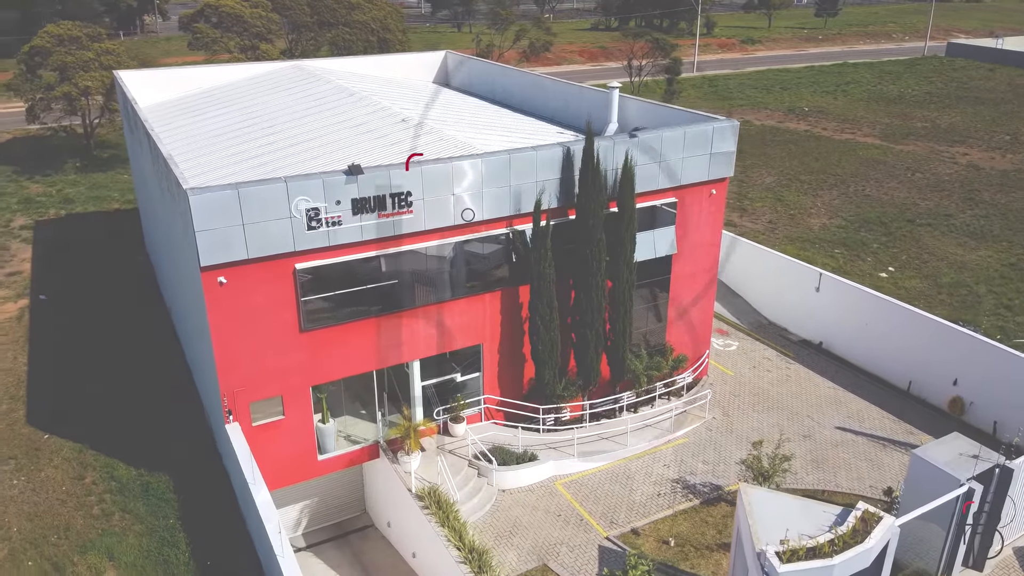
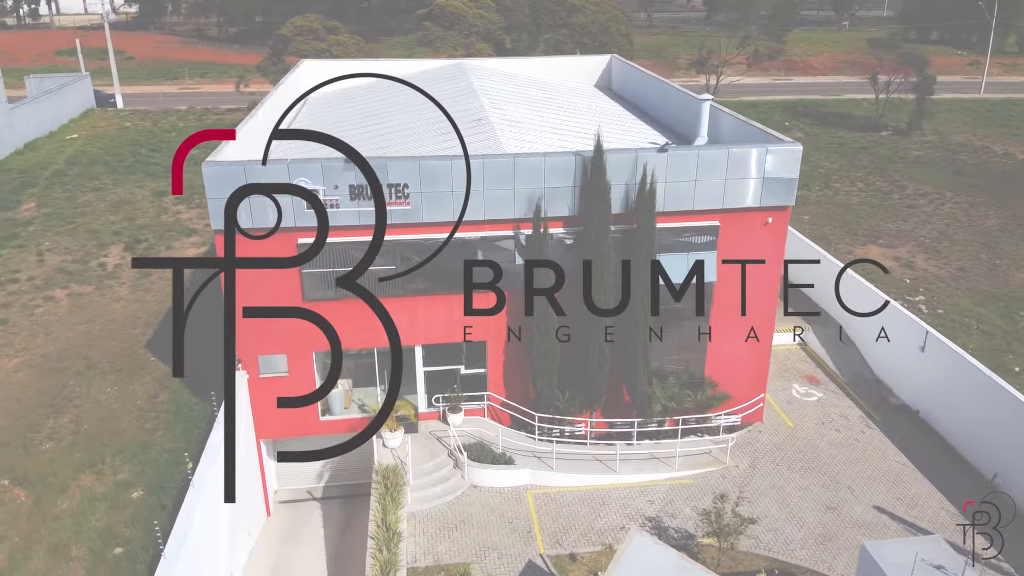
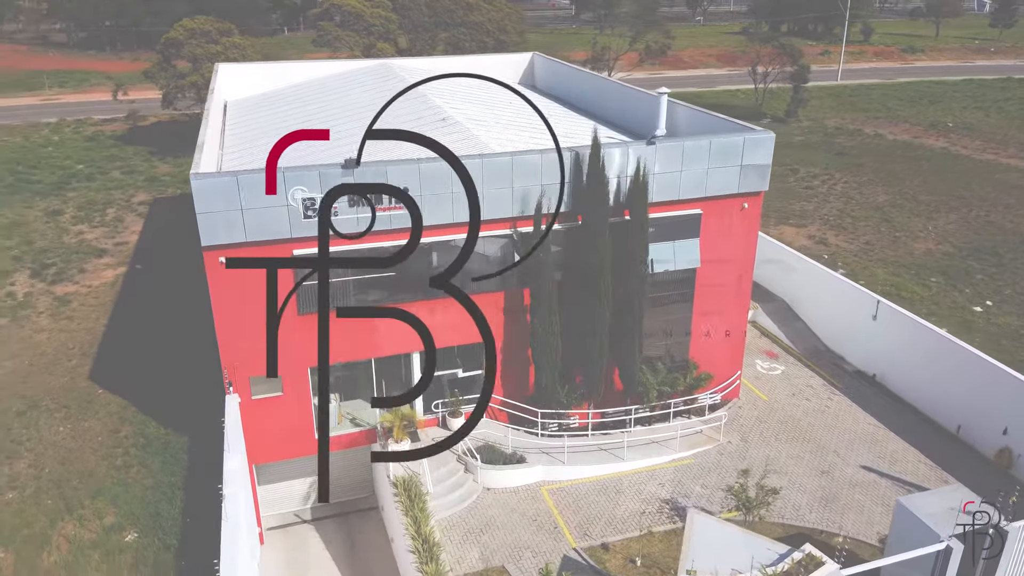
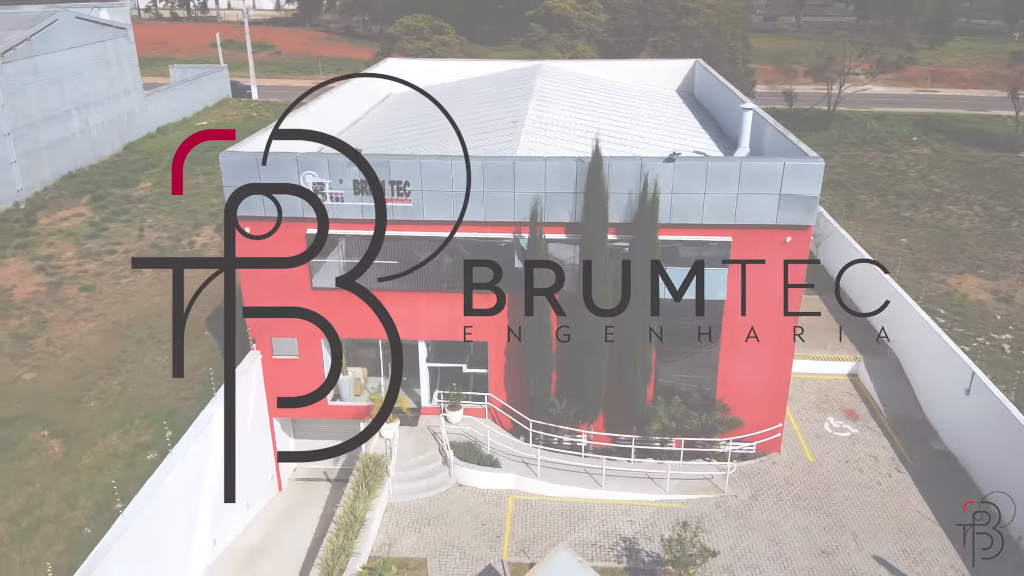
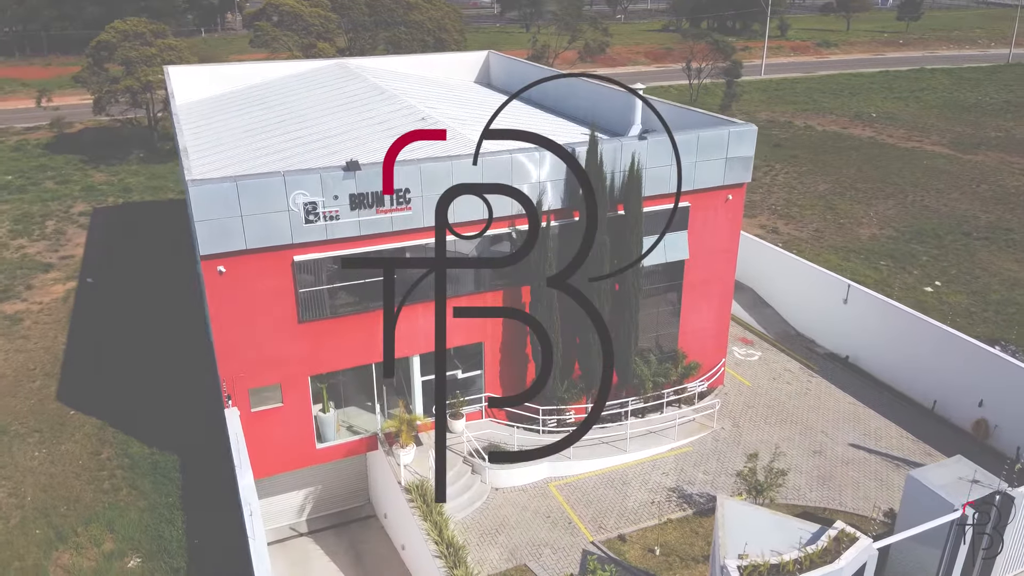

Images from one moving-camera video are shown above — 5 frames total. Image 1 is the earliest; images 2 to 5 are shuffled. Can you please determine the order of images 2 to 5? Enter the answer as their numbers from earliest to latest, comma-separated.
5, 3, 2, 4
